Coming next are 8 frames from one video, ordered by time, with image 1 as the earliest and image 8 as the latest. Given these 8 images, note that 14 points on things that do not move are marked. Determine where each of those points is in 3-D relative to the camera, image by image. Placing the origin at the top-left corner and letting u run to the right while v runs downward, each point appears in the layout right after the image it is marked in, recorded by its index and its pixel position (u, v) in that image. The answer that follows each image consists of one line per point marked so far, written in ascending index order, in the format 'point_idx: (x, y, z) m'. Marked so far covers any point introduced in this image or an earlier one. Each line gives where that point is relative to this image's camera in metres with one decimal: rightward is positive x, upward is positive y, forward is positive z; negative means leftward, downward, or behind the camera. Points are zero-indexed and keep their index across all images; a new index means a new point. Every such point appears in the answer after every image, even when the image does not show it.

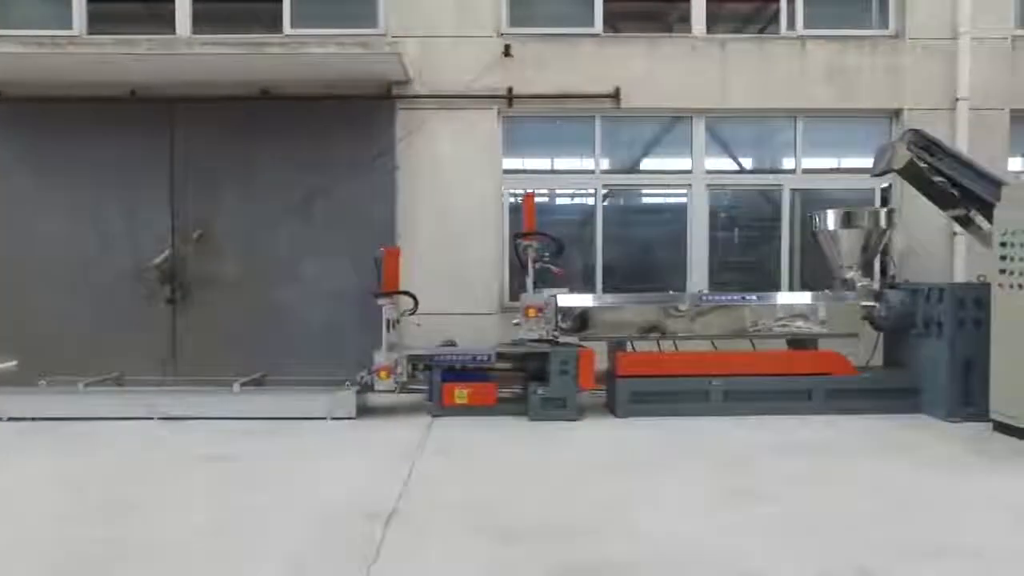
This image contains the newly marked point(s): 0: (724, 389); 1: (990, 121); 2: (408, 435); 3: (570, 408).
0: (+2.1, -1.0, +6.1) m
1: (+5.8, +2.1, +7.6) m
2: (-0.9, -1.3, +5.6) m
3: (+0.6, -1.2, +6.1) m
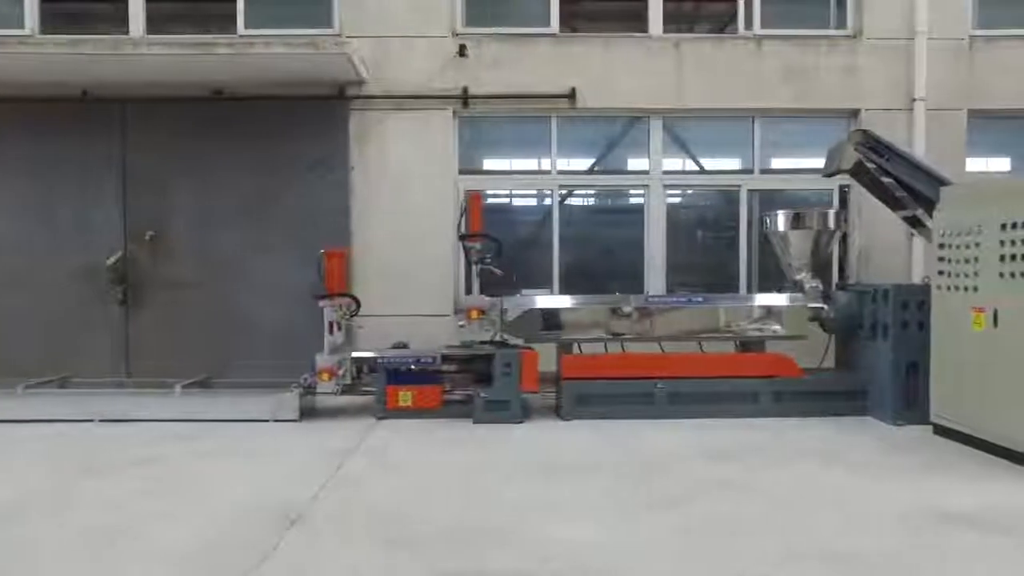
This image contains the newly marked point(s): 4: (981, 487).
0: (+1.5, -1.0, +6.1) m
1: (+5.3, +2.0, +7.6) m
2: (-1.5, -1.3, +5.5) m
3: (0.0, -1.2, +6.1) m
4: (+3.1, -1.3, +4.2) m
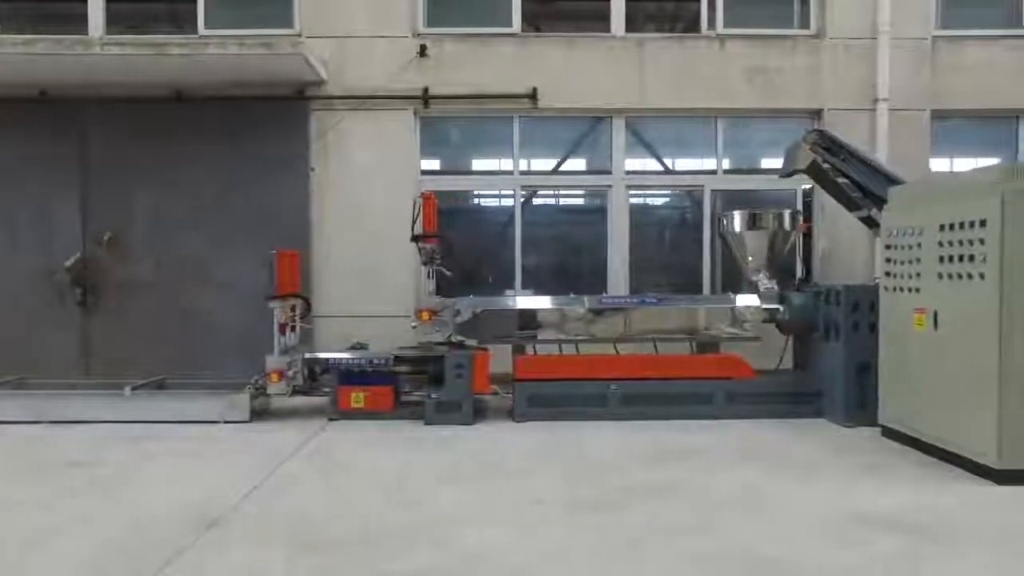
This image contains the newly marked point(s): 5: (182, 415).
0: (+1.1, -1.0, +6.1) m
1: (+4.8, +2.0, +7.6) m
2: (-1.9, -1.3, +5.5) m
3: (-0.5, -1.2, +6.0) m
4: (+2.7, -1.3, +4.1) m
5: (-3.2, -1.2, +6.0) m
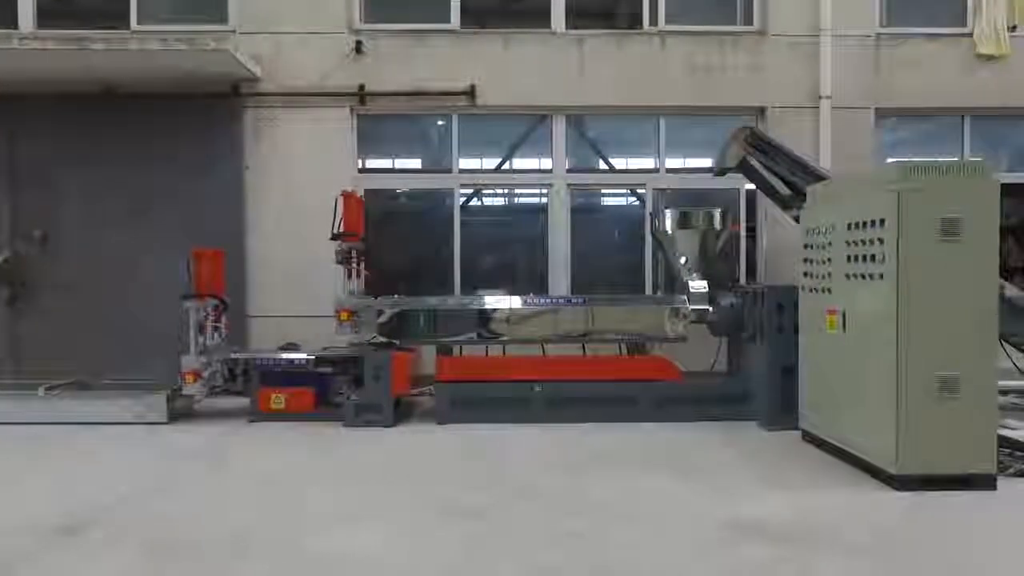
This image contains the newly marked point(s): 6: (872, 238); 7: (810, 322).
0: (+0.3, -1.0, +5.9) m
1: (+4.1, +2.0, +7.5) m
2: (-2.7, -1.3, +5.4) m
3: (-1.2, -1.2, +5.9) m
4: (+1.9, -1.3, +4.0) m
5: (-3.9, -1.2, +5.9) m
6: (+2.5, +0.3, +4.3) m
7: (+2.4, -0.3, +5.1) m
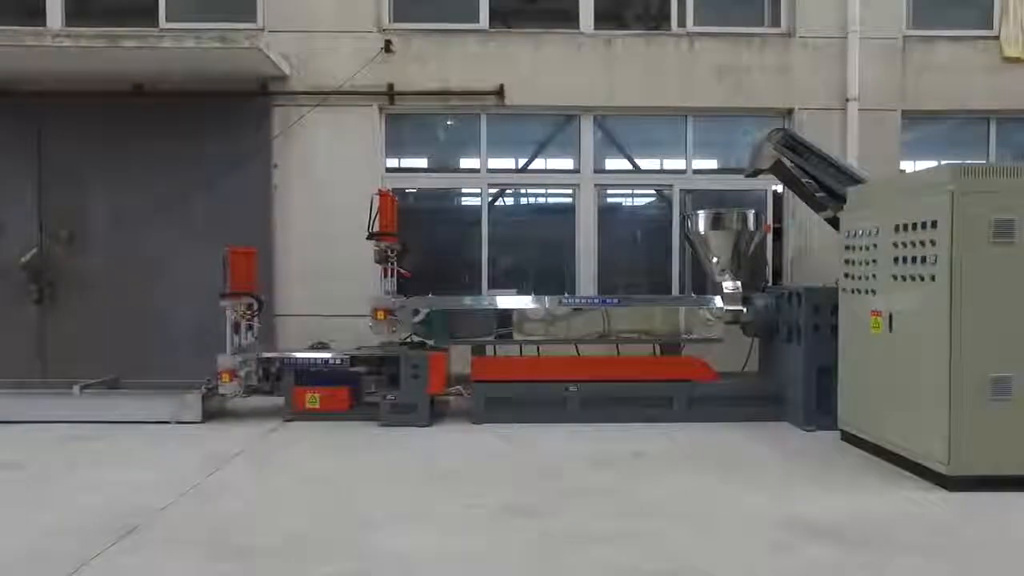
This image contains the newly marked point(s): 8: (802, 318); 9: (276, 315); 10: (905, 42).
0: (+0.7, -1.0, +6.0) m
1: (+4.4, +2.0, +7.5) m
2: (-2.3, -1.3, +5.4) m
3: (-0.9, -1.2, +5.9) m
4: (+2.3, -1.4, +4.0) m
5: (-3.6, -1.2, +5.9) m
6: (+2.8, +0.3, +4.3) m
7: (+2.8, -0.3, +5.1) m
8: (+2.7, -0.3, +5.7) m
9: (-2.8, -0.3, +7.3) m
10: (+4.7, +3.0, +7.5) m
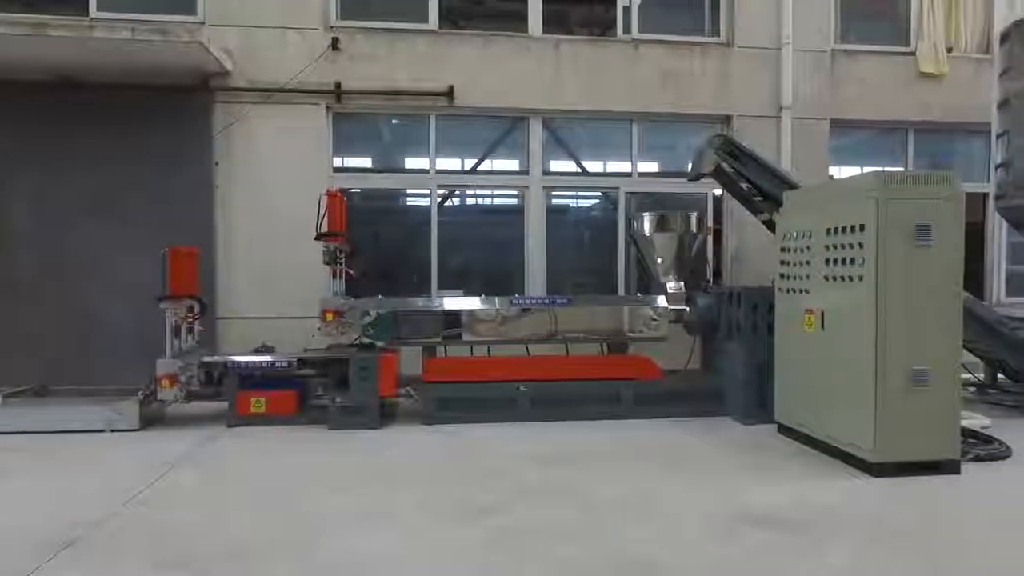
0: (+0.2, -1.0, +6.0) m
1: (+3.8, +2.0, +7.9) m
2: (-2.8, -1.3, +5.2) m
3: (-1.3, -1.2, +5.9) m
4: (+2.0, -1.4, +4.3) m
5: (-4.1, -1.2, +5.6) m
6: (+2.5, +0.3, +4.6) m
7: (+2.4, -0.3, +5.4) m
8: (+2.2, -0.3, +6.0) m
9: (-3.3, -0.3, +7.1) m
10: (+4.1, +3.0, +7.9) m
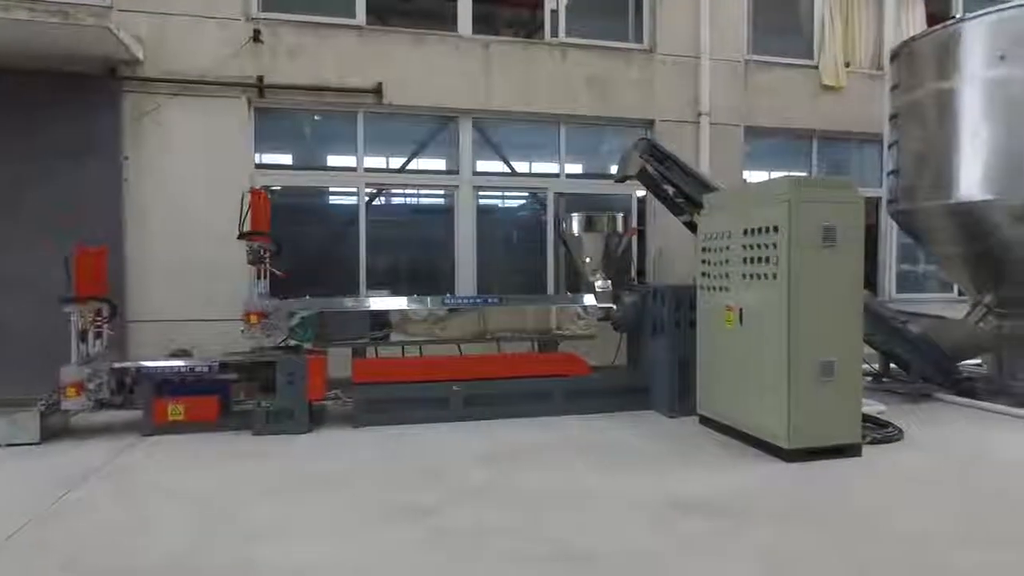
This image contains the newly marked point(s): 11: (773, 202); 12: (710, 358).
0: (-0.5, -1.0, +6.0) m
1: (+2.9, +2.0, +8.3) m
2: (-3.3, -1.3, +4.9) m
3: (-1.9, -1.2, +5.7) m
4: (+1.5, -1.3, +4.5) m
5: (-4.6, -1.3, +5.1) m
6: (+2.0, +0.4, +4.9) m
7: (+1.8, -0.3, +5.7) m
8: (+1.5, -0.3, +6.2) m
9: (-4.1, -0.3, +6.6) m
10: (+3.2, +3.0, +8.4) m
11: (+2.0, +0.7, +4.8) m
12: (+1.8, -0.6, +5.6) m
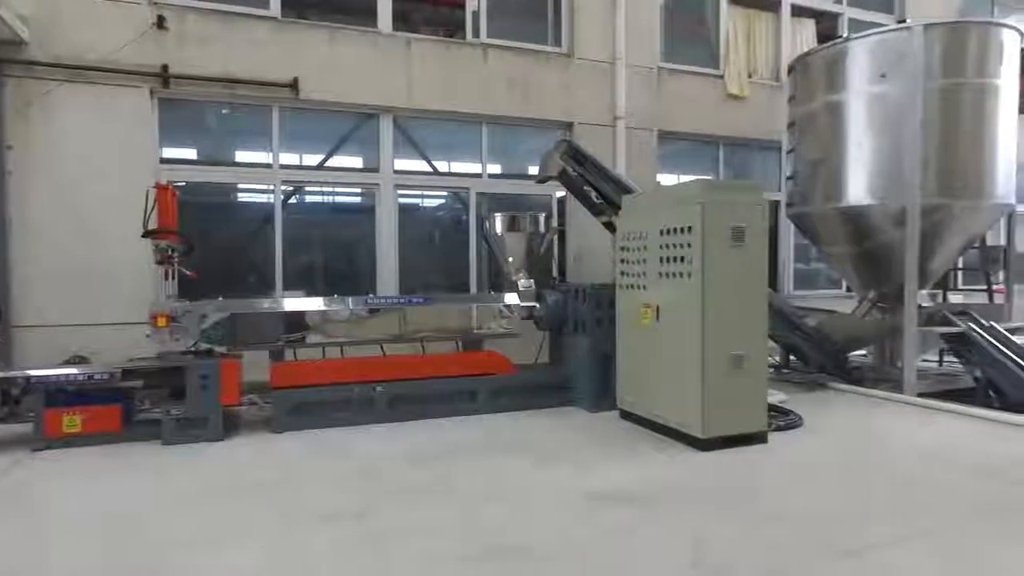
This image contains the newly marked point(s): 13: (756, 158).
0: (-1.2, -1.0, +6.0) m
1: (+1.8, +2.1, +8.7) m
2: (-3.8, -1.4, +4.4) m
3: (-2.6, -1.2, +5.4) m
4: (+1.0, -1.3, +4.7) m
5: (-5.2, -1.3, +4.5) m
6: (+1.4, +0.4, +5.1) m
7: (+1.1, -0.3, +5.9) m
8: (+0.8, -0.3, +6.4) m
9: (-4.9, -0.4, +6.1) m
10: (+2.1, +3.0, +8.8) m
11: (+1.4, +0.7, +5.0) m
12: (+1.1, -0.6, +5.9) m
13: (+3.8, +2.0, +9.6) m
